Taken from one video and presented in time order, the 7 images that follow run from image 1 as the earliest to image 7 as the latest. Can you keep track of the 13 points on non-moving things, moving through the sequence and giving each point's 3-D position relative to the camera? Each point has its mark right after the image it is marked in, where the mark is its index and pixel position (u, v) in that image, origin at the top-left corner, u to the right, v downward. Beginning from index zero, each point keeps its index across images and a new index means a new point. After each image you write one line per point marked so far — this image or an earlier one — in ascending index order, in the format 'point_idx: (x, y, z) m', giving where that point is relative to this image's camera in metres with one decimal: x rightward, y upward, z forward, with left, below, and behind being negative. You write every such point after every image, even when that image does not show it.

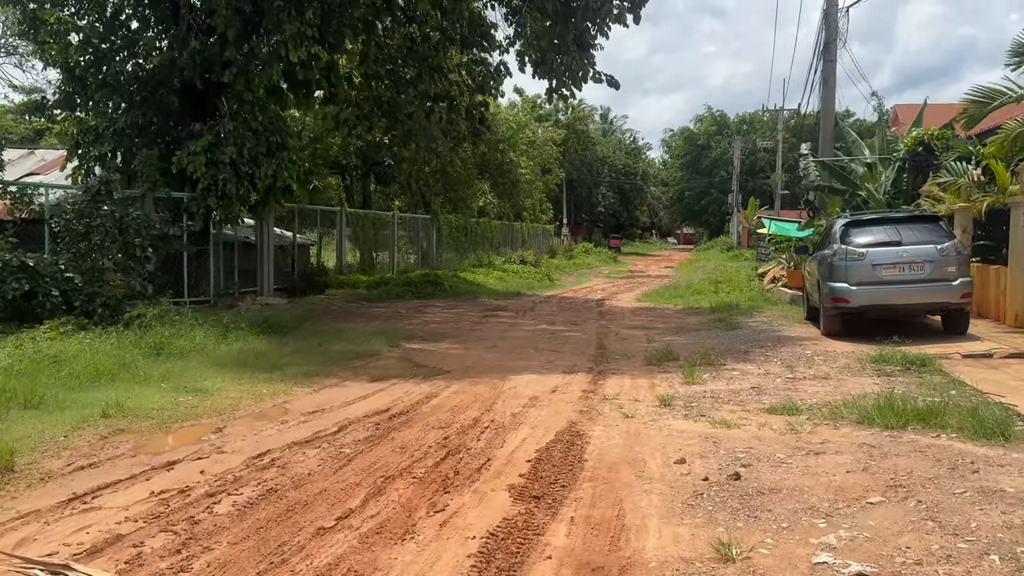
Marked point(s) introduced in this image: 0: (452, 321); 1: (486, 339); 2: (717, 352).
0: (-0.9, -0.5, +12.2) m
1: (-0.3, -0.6, +10.0) m
2: (+2.1, -0.7, +8.4) m
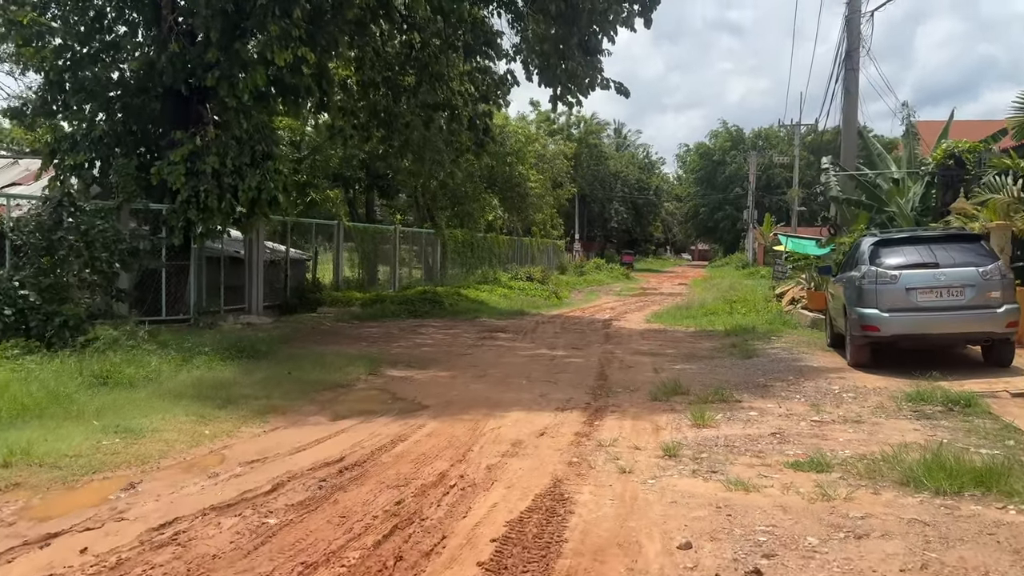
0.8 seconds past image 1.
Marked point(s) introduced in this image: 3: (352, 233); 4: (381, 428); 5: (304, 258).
0: (-0.9, -0.8, +11.4) m
1: (-0.4, -0.9, +9.1) m
2: (+2.0, -0.9, +7.5) m
3: (-3.9, +1.3, +19.6) m
4: (-1.0, -1.0, +6.0) m
5: (-4.5, +0.7, +17.6) m
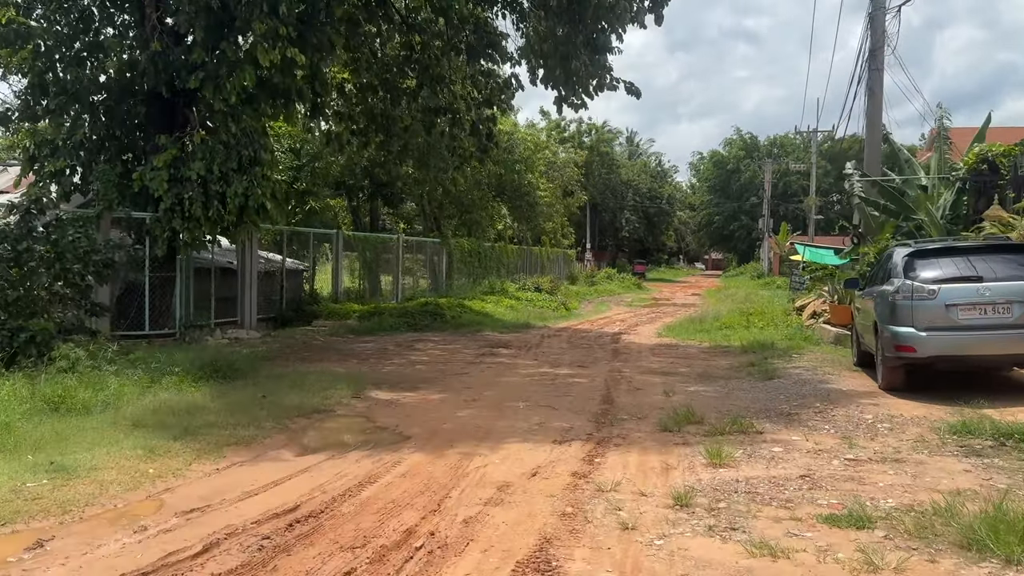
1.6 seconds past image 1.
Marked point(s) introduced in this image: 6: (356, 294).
0: (-0.9, -1.0, +10.6) m
1: (-0.4, -1.0, +8.4) m
2: (+2.0, -1.0, +6.7) m
3: (-3.7, +1.1, +19.0) m
4: (-1.0, -1.1, +5.3) m
5: (-4.4, +0.4, +16.9) m
6: (-3.7, -0.2, +19.3) m
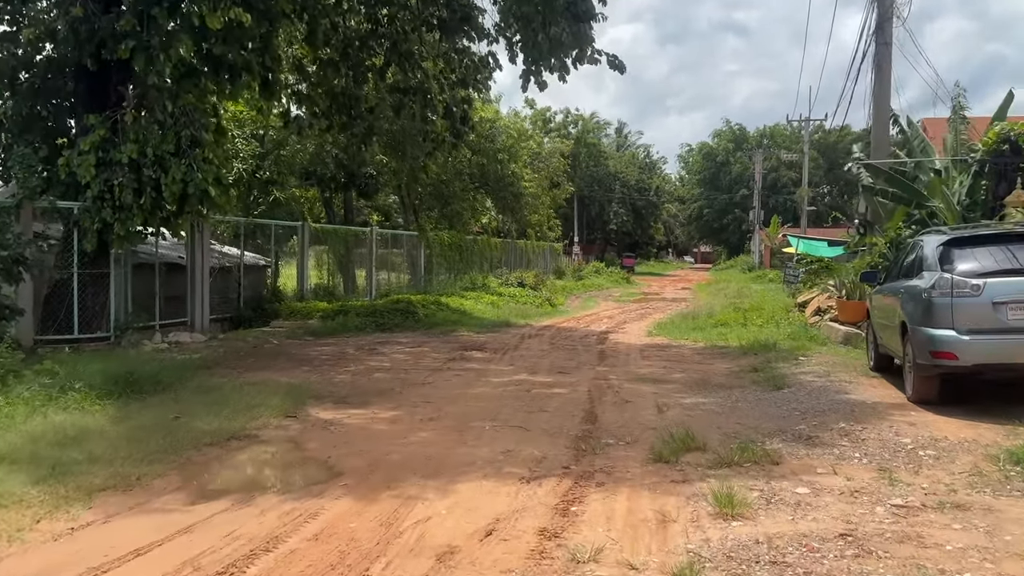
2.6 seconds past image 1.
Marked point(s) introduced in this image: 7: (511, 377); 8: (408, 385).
0: (-1.2, -0.9, +9.4) m
1: (-0.7, -1.0, +7.2) m
2: (+1.7, -1.0, +5.5) m
3: (-4.2, +1.2, +17.7) m
4: (-1.3, -1.1, +4.0) m
5: (-4.8, +0.5, +15.6) m
6: (-4.1, -0.1, +18.0) m
7: (0.0, -1.0, +8.7) m
8: (-1.0, -1.0, +8.1) m
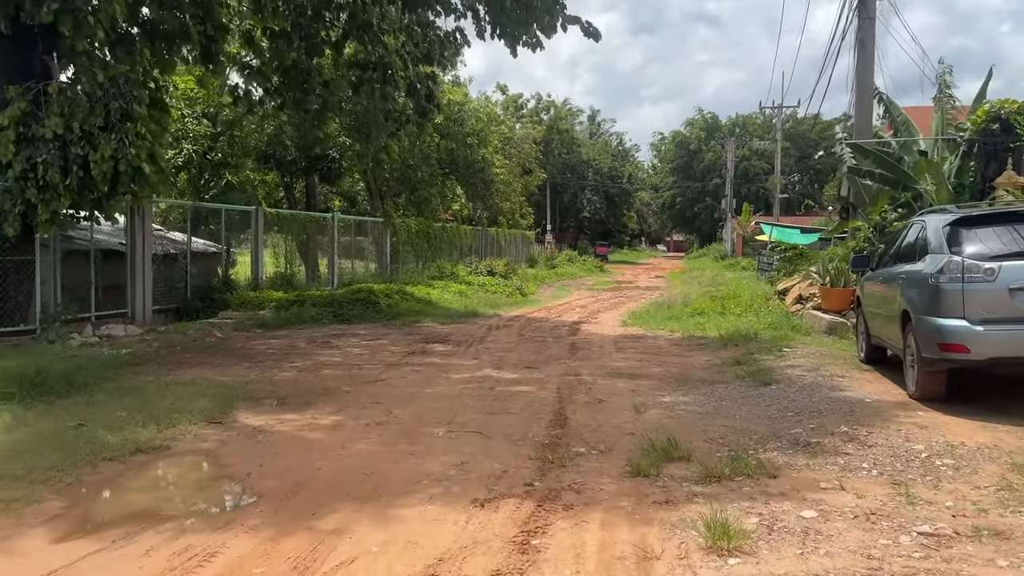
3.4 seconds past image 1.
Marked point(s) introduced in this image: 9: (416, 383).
0: (-1.6, -0.8, +8.6) m
1: (-1.0, -0.9, +6.4) m
2: (+1.4, -0.9, +4.8) m
3: (-4.8, +1.4, +16.7) m
4: (-1.5, -1.1, +3.2) m
5: (-5.4, +0.7, +14.7) m
6: (-4.8, +0.2, +17.1) m
7: (-0.4, -0.8, +7.9) m
8: (-1.4, -0.9, +7.3) m
9: (-0.9, -0.9, +7.3) m
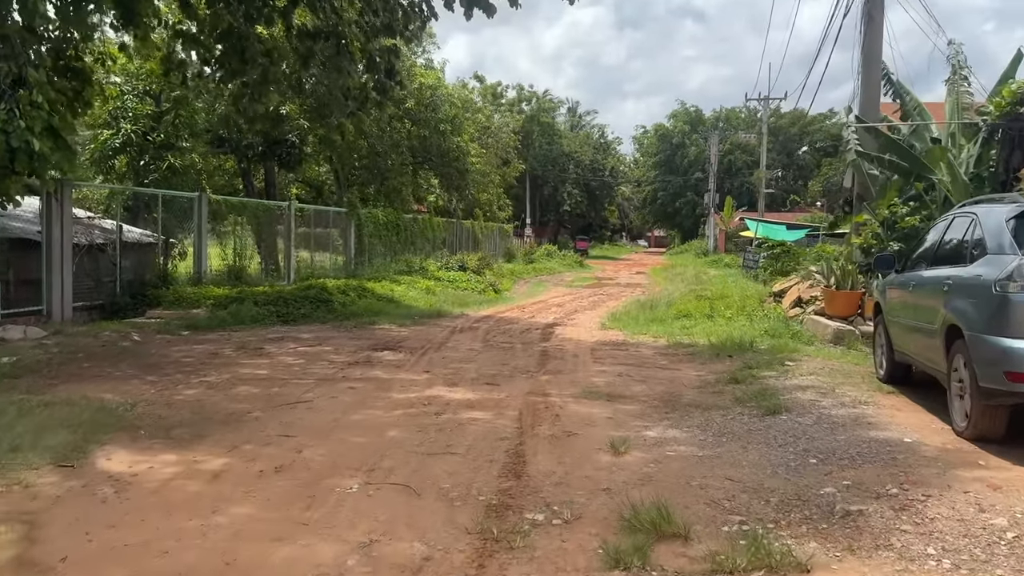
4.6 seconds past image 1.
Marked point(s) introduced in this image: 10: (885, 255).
0: (-2.0, -0.8, +7.3) m
1: (-1.3, -0.9, +5.0) m
2: (+1.1, -1.0, +3.6) m
3: (-5.4, +1.5, +15.3) m
4: (-1.8, -1.1, +1.9) m
5: (-5.9, +0.8, +13.2) m
6: (-5.4, +0.3, +15.7) m
7: (-0.7, -0.8, +6.6) m
8: (-1.7, -0.9, +5.9) m
9: (-1.2, -0.9, +6.0) m
10: (+3.2, +0.3, +7.1) m
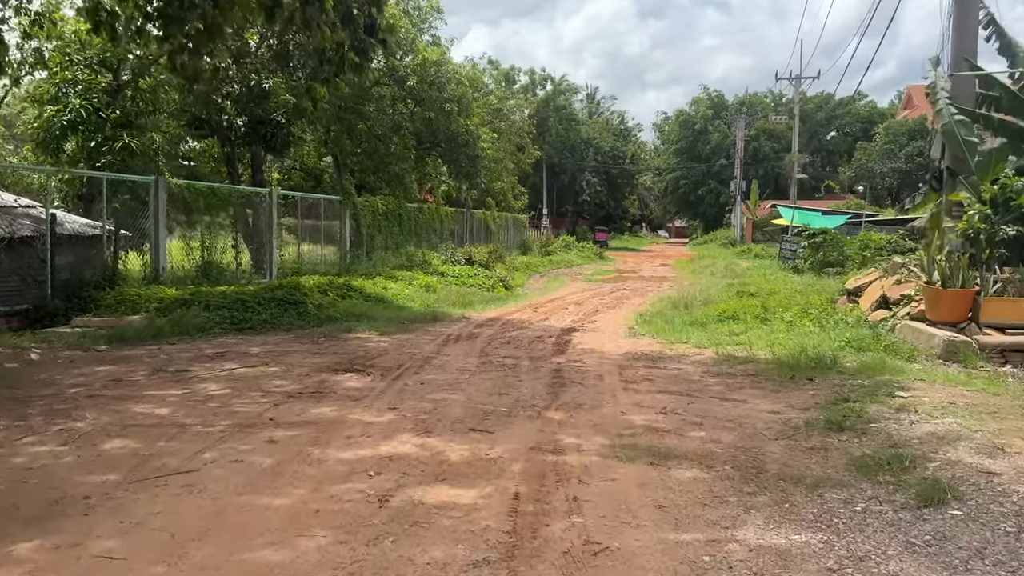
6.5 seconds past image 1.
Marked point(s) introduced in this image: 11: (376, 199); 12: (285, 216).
0: (-2.0, -0.8, +5.2) m
1: (-1.4, -1.0, +2.9) m
2: (+1.1, -1.0, +1.4) m
3: (-5.2, +1.5, +13.3) m
4: (-1.9, -1.2, -0.2) m
5: (-5.8, +0.8, +11.2) m
6: (-5.2, +0.3, +13.6) m
7: (-0.8, -0.9, +4.5) m
8: (-1.8, -0.9, +3.9) m
9: (-1.3, -0.9, +3.9) m
10: (+3.2, +0.3, +4.9) m
11: (-3.3, +2.2, +19.9) m
12: (-4.5, +1.4, +16.2) m
